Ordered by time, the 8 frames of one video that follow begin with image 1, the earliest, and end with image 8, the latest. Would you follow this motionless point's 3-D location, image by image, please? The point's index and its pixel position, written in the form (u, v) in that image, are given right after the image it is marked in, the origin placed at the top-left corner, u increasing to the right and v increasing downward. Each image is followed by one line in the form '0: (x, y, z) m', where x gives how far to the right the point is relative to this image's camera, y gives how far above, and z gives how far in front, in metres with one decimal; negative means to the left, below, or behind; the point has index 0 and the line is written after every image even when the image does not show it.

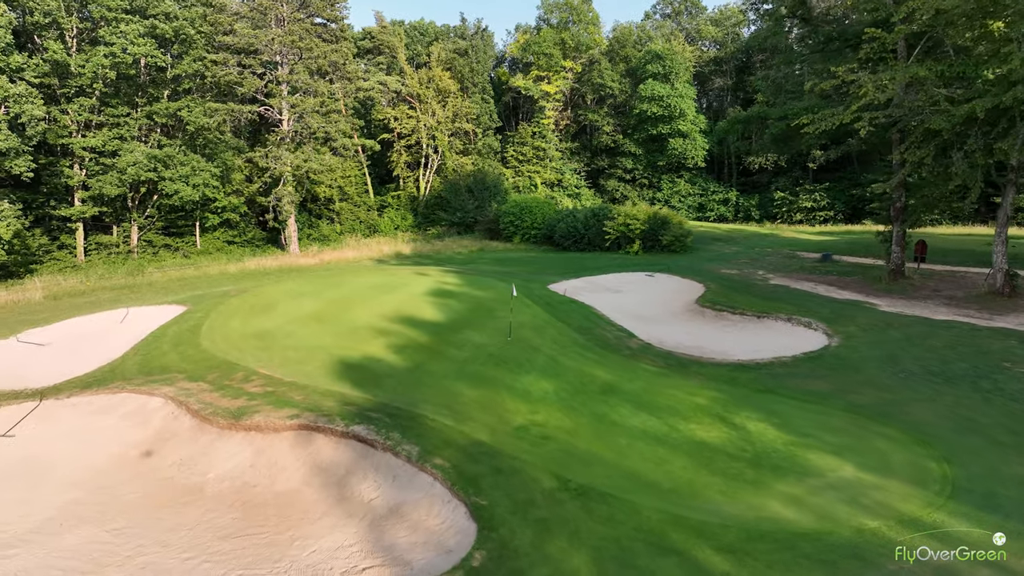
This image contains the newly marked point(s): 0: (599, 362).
0: (+1.8, -1.5, +14.1) m
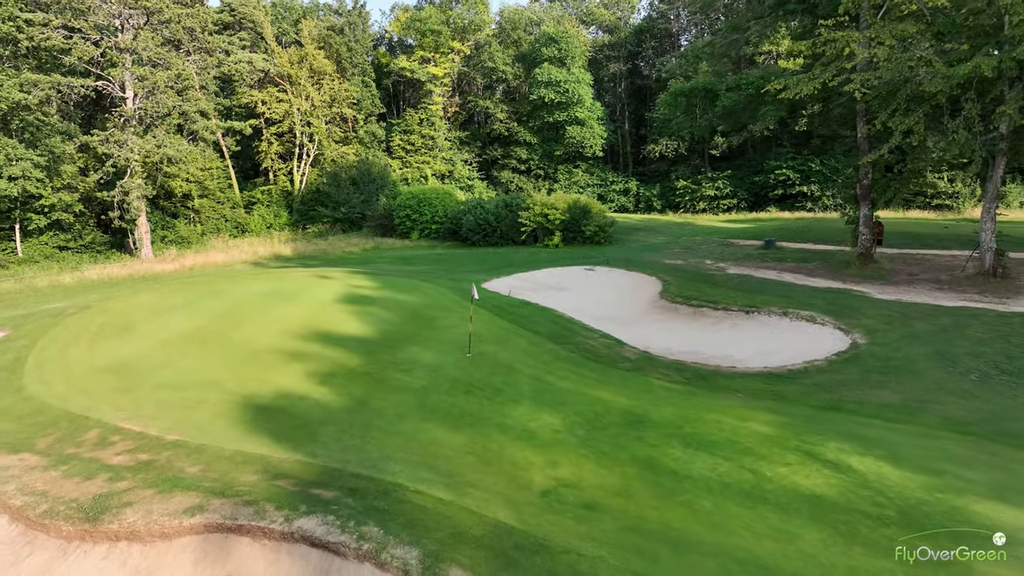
0: (+1.4, -1.4, +10.8) m
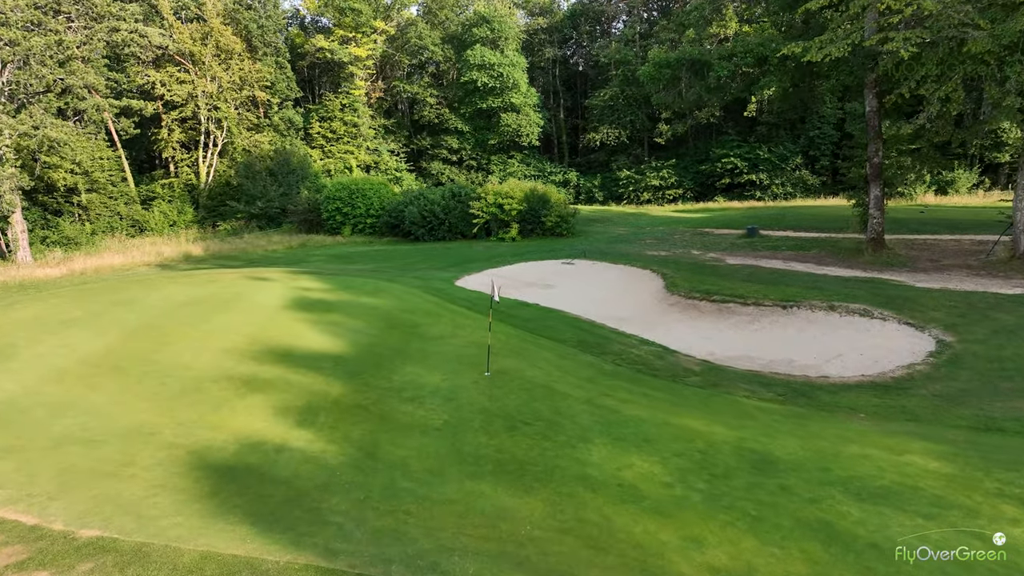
0: (+2.0, -1.4, +8.3) m
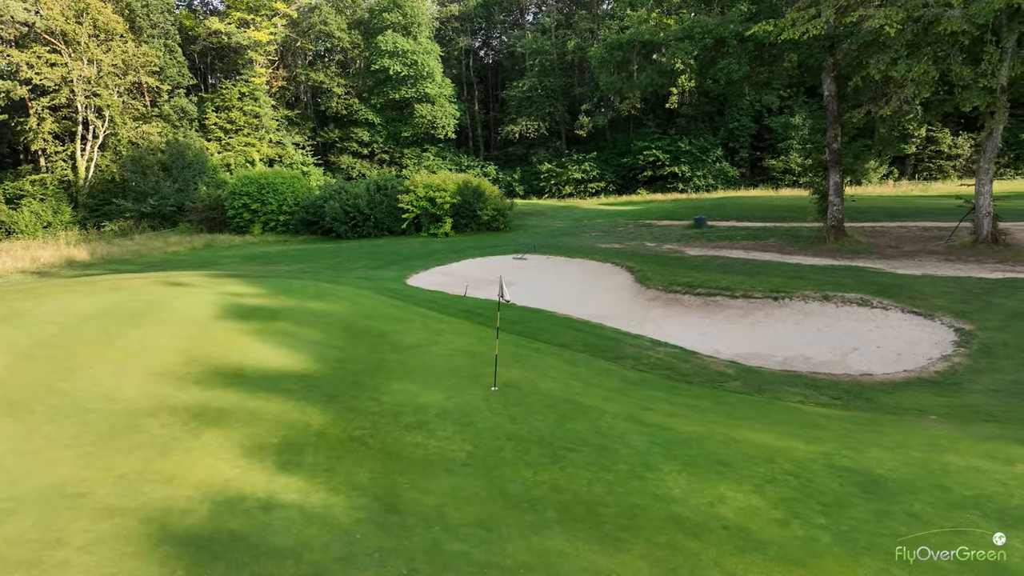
0: (+2.3, -1.3, +7.1) m
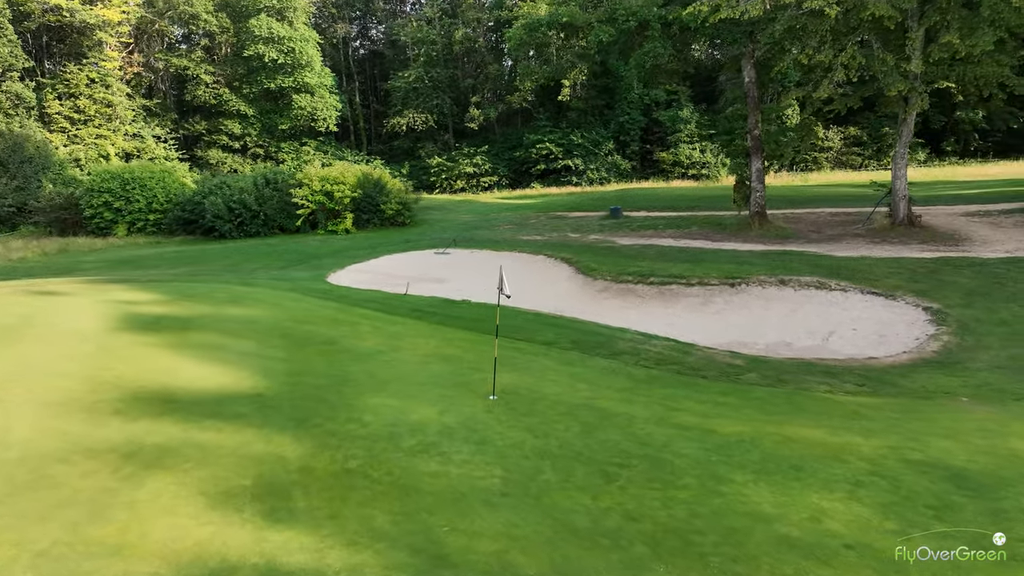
0: (+2.4, -1.1, +6.5) m
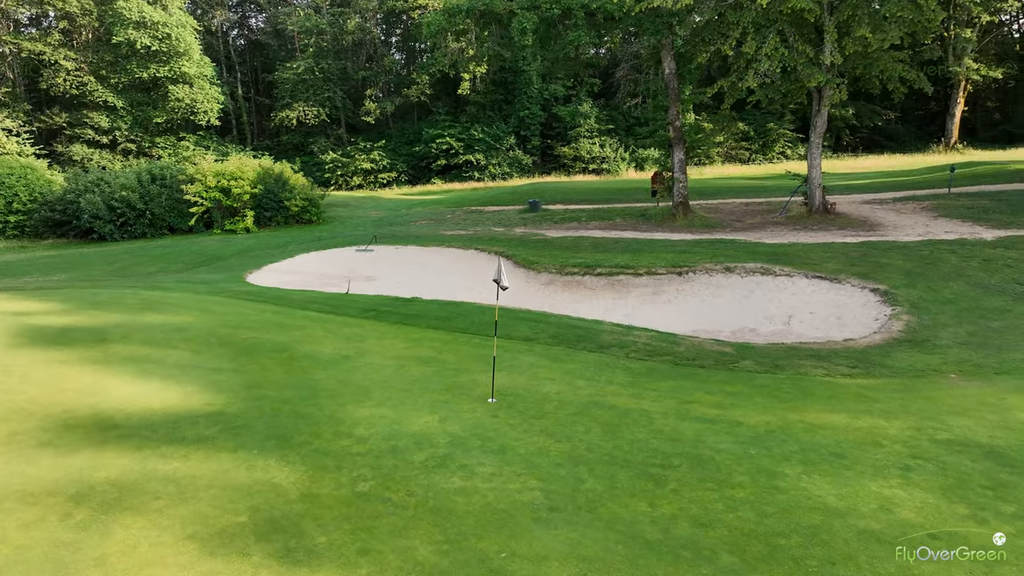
0: (+2.5, -1.0, +6.3) m
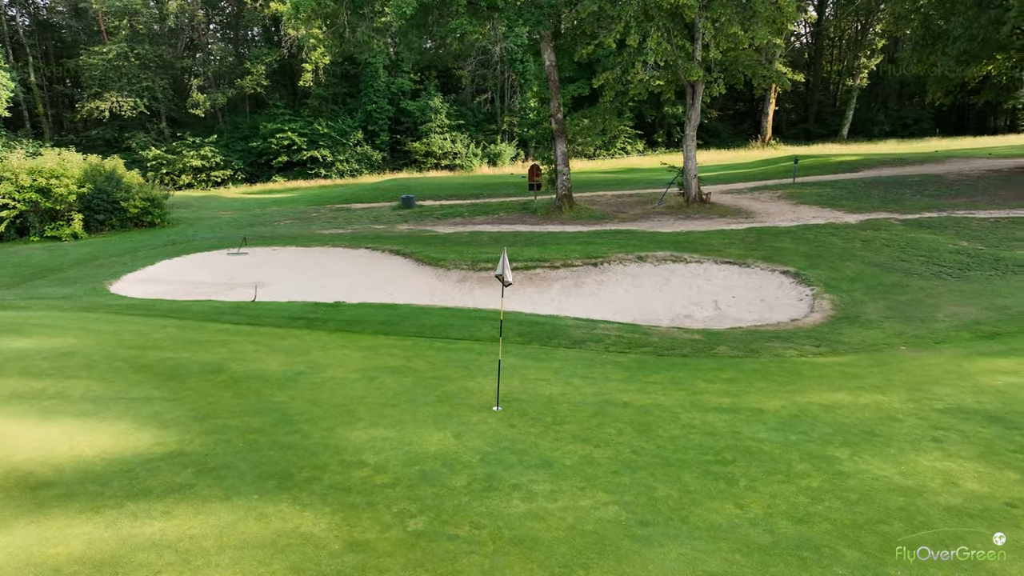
0: (+2.4, -0.8, +6.3) m
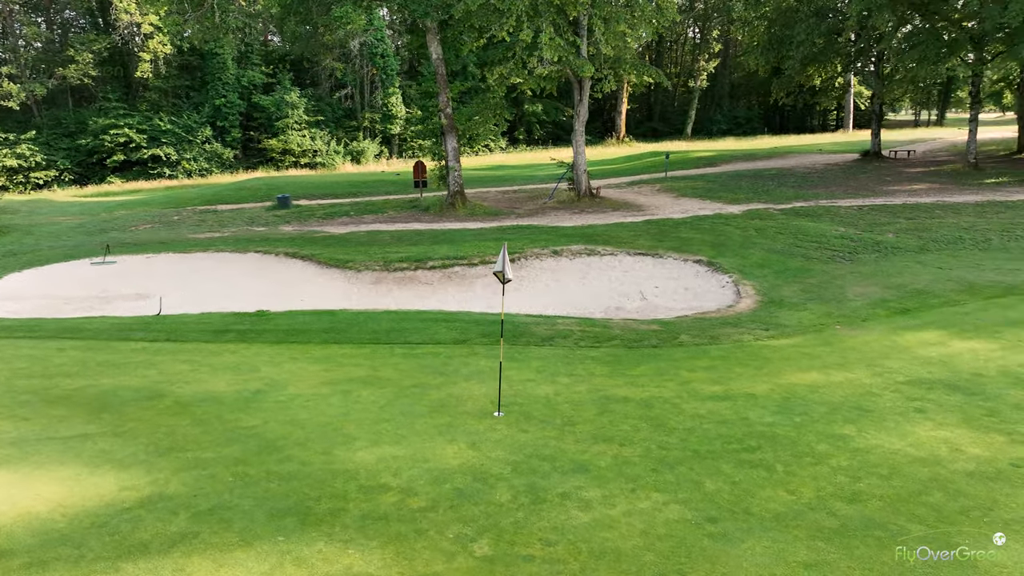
0: (+2.3, -0.7, +6.5) m
